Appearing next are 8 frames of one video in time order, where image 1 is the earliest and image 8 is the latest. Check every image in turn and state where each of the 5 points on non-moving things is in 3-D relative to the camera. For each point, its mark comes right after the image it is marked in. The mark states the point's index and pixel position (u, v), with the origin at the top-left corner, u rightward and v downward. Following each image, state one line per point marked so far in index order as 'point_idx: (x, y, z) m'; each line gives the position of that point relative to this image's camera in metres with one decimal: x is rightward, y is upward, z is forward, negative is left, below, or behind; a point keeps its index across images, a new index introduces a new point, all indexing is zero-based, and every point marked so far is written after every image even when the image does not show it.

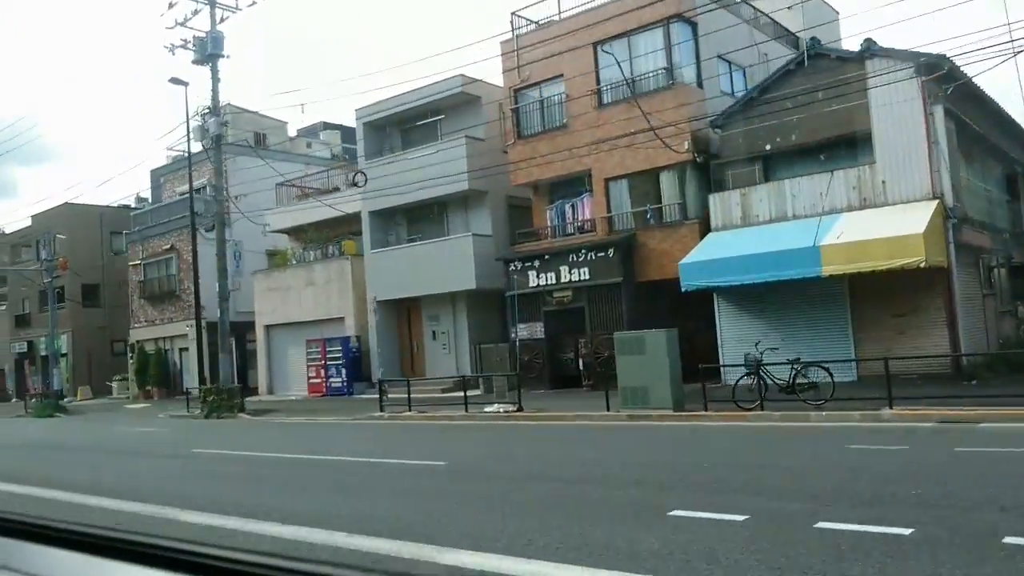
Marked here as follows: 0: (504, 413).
0: (-0.2, -2.8, +18.6) m
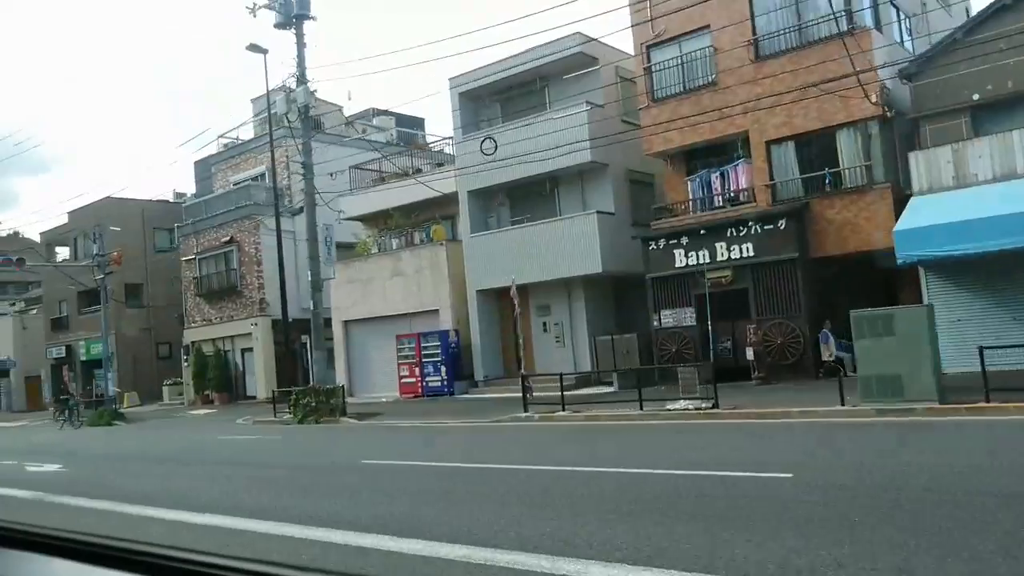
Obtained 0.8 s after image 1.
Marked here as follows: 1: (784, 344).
0: (+3.4, -2.3, +15.7) m
1: (+6.2, -1.3, +19.1) m
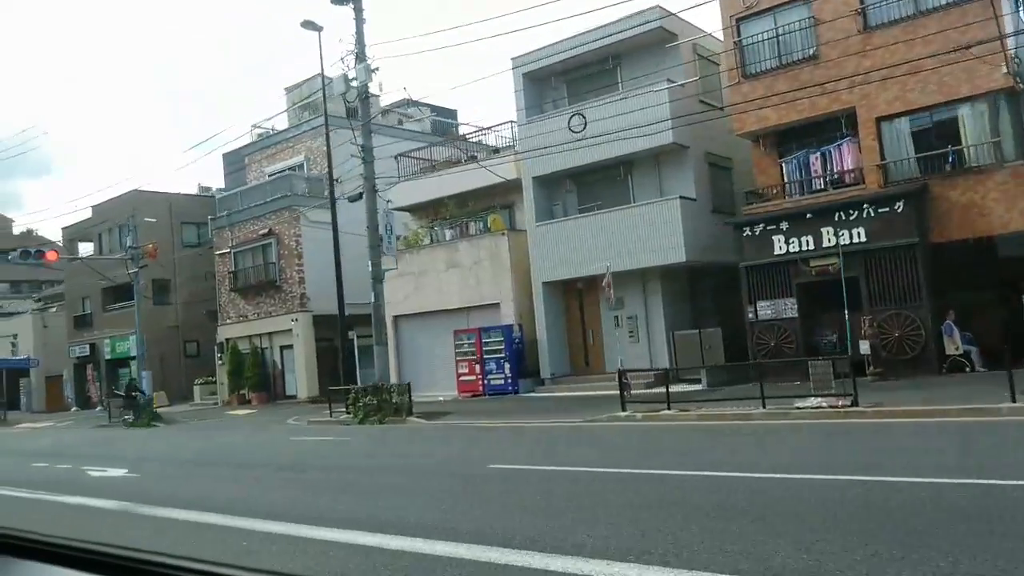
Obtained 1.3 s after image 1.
0: (+5.4, -2.1, +14.1) m
1: (+8.2, -1.0, +17.5) m
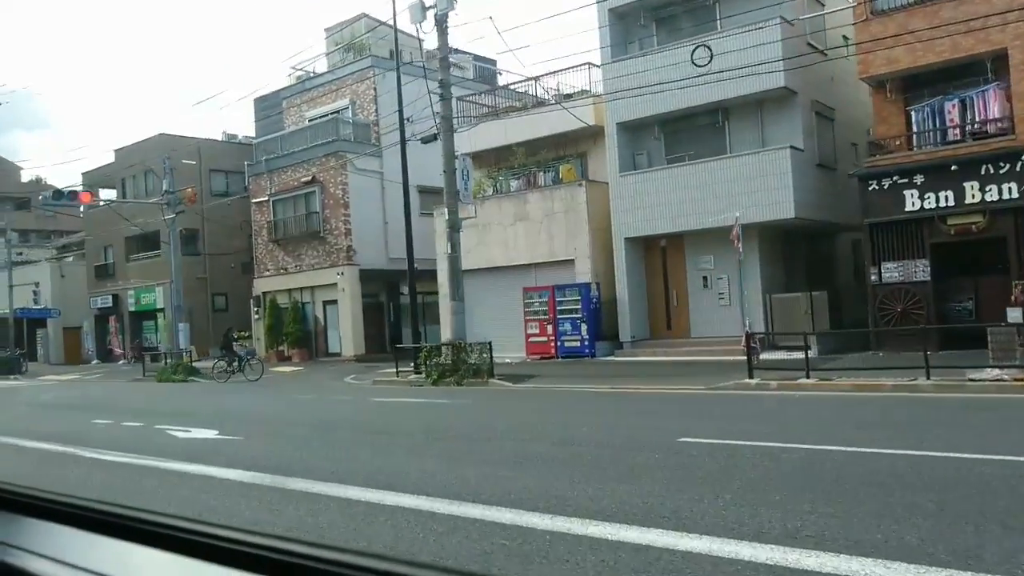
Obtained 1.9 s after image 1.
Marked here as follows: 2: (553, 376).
0: (+7.5, -1.4, +12.4) m
1: (+10.3, -0.3, +15.8) m
2: (+0.9, -2.0, +19.3) m
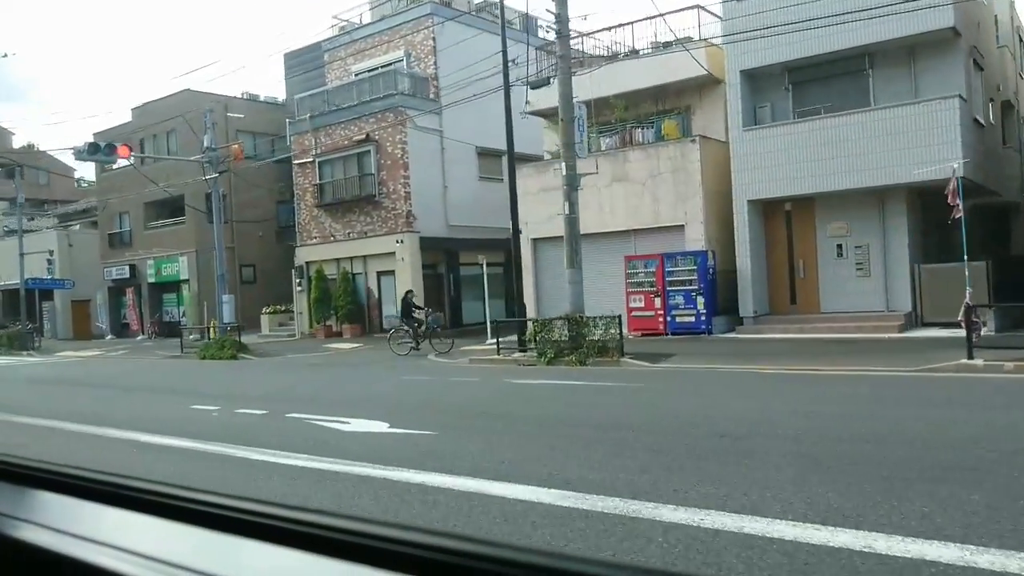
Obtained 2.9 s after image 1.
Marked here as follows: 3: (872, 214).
0: (+10.4, -1.0, +10.2) m
1: (+13.1, +0.2, +13.6) m
2: (+3.6, -1.4, +16.9) m
3: (+8.3, +1.7, +19.4) m
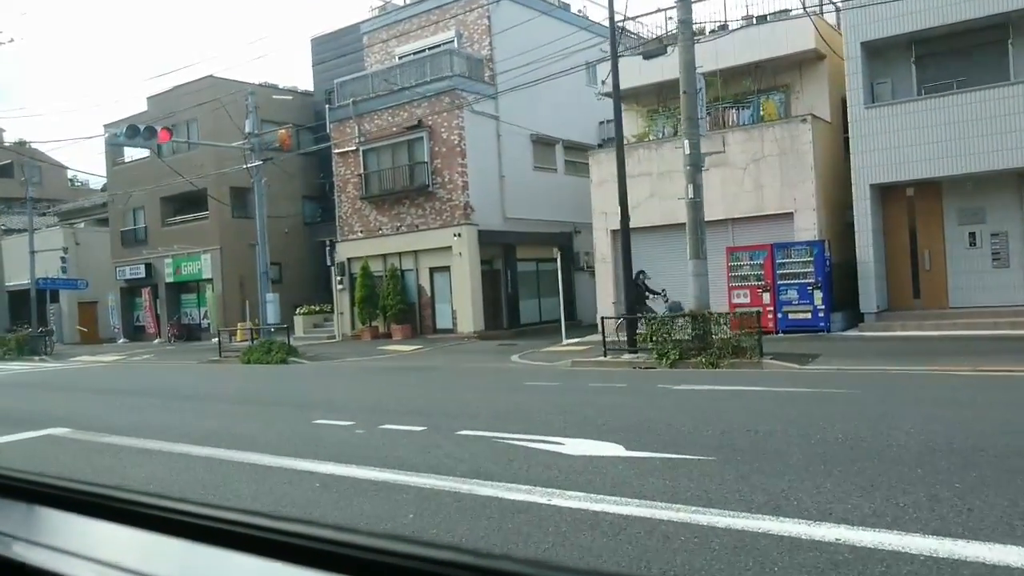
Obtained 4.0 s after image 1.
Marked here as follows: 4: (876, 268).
0: (+12.8, -0.8, +8.4) m
1: (+15.4, +0.4, +11.9) m
2: (+5.9, -1.2, +15.1) m
3: (+10.5, +1.9, +17.7) m
4: (+8.0, +0.5, +18.4) m
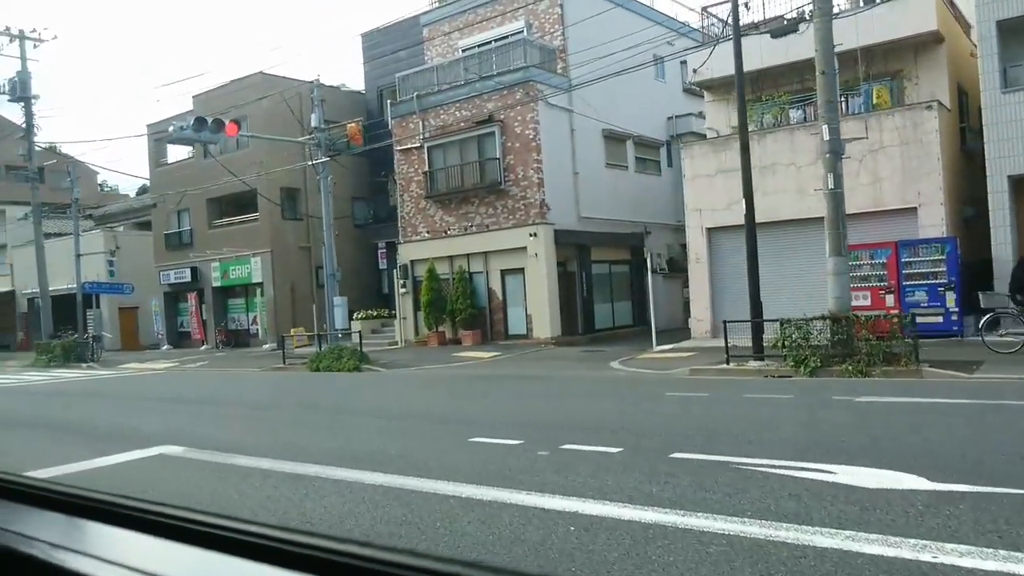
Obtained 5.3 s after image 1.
0: (+14.7, -0.7, +6.8) m
1: (+17.4, +0.5, +10.3) m
2: (+7.9, -1.2, +13.6) m
3: (+12.6, +1.9, +16.1) m
4: (+10.1, +0.5, +16.9) m
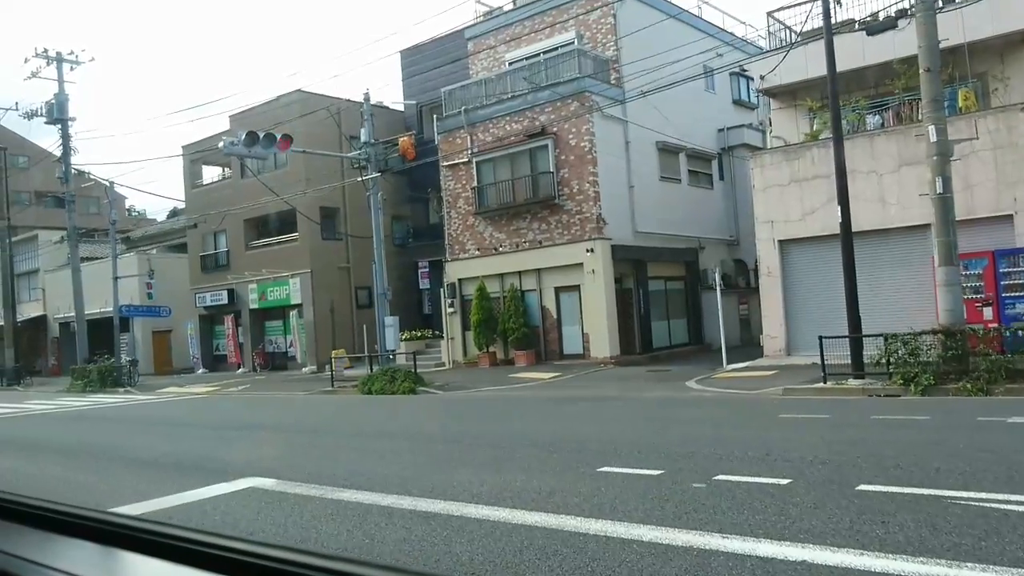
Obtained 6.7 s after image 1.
0: (+16.0, -0.6, +5.6) m
1: (+18.7, +0.5, +9.0) m
2: (+9.3, -1.3, +12.4) m
3: (+14.0, +1.7, +15.0) m
4: (+11.5, +0.3, +15.8) m
